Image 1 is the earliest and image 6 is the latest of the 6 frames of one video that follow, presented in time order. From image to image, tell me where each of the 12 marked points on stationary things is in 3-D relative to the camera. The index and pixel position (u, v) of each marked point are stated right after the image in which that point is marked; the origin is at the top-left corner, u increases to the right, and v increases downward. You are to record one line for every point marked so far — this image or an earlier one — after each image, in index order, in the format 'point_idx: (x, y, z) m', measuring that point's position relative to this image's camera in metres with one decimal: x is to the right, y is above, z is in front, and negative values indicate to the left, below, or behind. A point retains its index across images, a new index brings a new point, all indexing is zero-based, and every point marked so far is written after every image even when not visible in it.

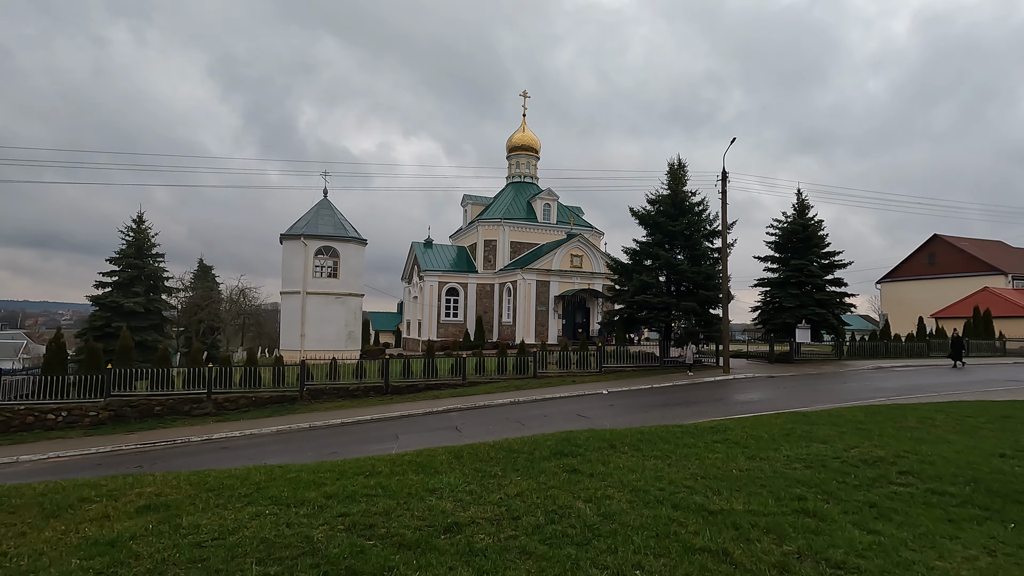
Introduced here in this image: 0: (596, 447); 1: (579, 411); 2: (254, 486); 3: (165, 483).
0: (+0.9, -1.7, +5.9) m
1: (+1.8, -3.2, +13.7) m
2: (-2.3, -1.7, +4.7) m
3: (-3.1, -1.7, +4.8) m
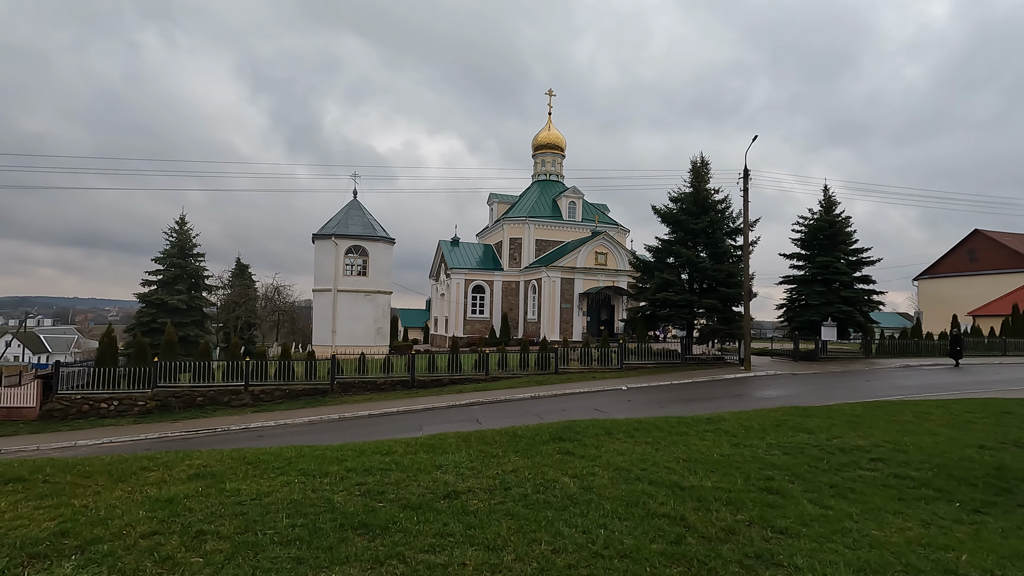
0: (+1.0, -1.7, +6.4) m
1: (+2.3, -3.1, +14.2) m
2: (-2.3, -1.7, +5.4) m
3: (-3.1, -1.7, +5.5) m
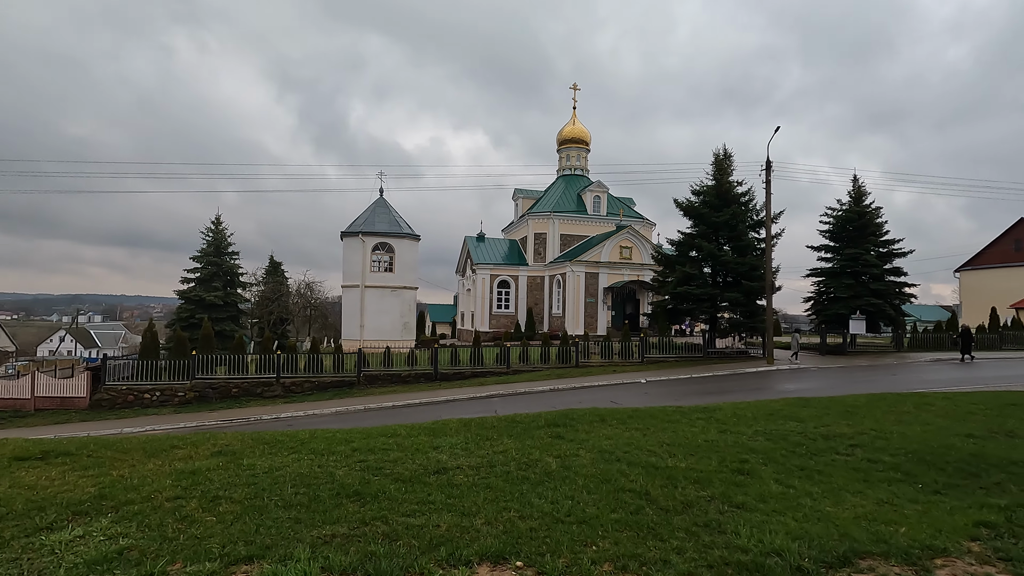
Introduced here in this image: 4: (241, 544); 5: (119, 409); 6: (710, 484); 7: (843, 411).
0: (+1.0, -1.7, +6.7) m
1: (+2.7, -2.9, +14.4) m
2: (-2.4, -1.7, +5.9) m
3: (-3.2, -1.7, +6.1) m
4: (-1.6, -1.5, +3.2) m
5: (-11.6, -3.6, +15.9) m
6: (+1.6, -1.6, +4.4) m
7: (+4.6, -1.7, +7.5) m
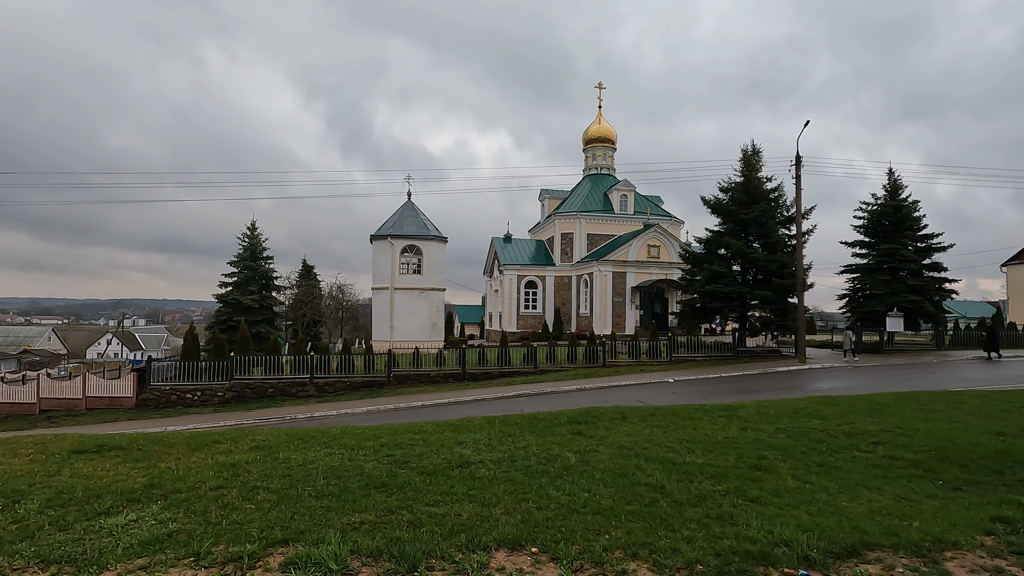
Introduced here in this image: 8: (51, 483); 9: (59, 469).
0: (+1.3, -1.7, +6.8) m
1: (+3.4, -2.9, +14.4) m
2: (-2.1, -1.7, +6.2) m
3: (-2.9, -1.7, +6.4) m
4: (-1.5, -1.6, +3.5) m
5: (-10.8, -3.7, +16.6) m
6: (+1.8, -1.6, +4.5) m
7: (+4.9, -1.7, +7.4) m
8: (-3.9, -1.7, +4.6) m
9: (-4.2, -1.7, +5.0) m
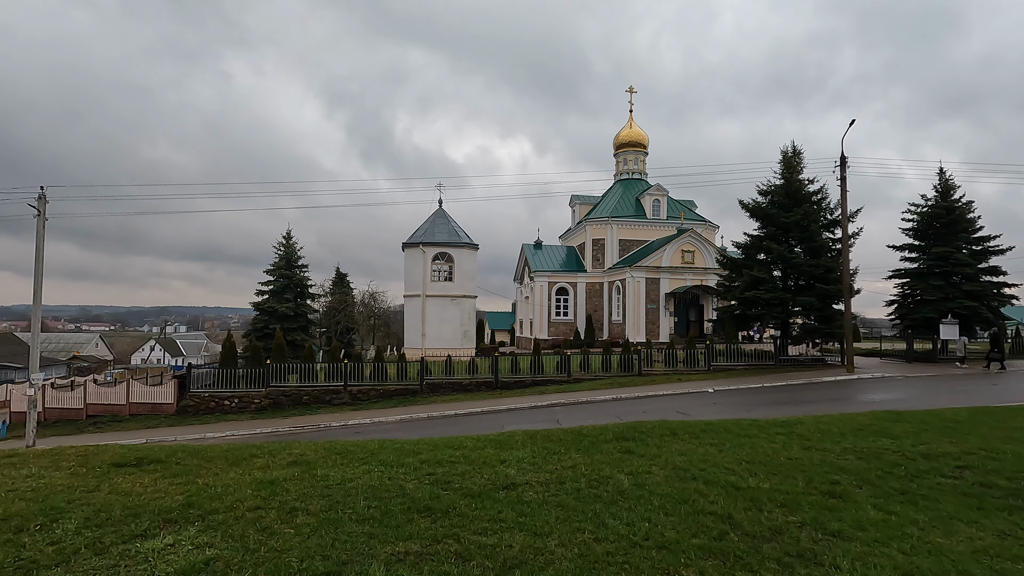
0: (+1.8, -1.8, +6.5) m
1: (+4.3, -3.1, +13.9) m
2: (-1.6, -1.8, +6.0) m
3: (-2.4, -1.9, +6.3) m
4: (-1.2, -1.7, +3.3) m
5: (-9.7, -4.0, +16.9) m
6: (+2.2, -1.7, +4.1) m
7: (+5.5, -1.8, +6.8) m
8: (-3.5, -1.8, +4.5) m
9: (-3.8, -1.8, +4.9) m
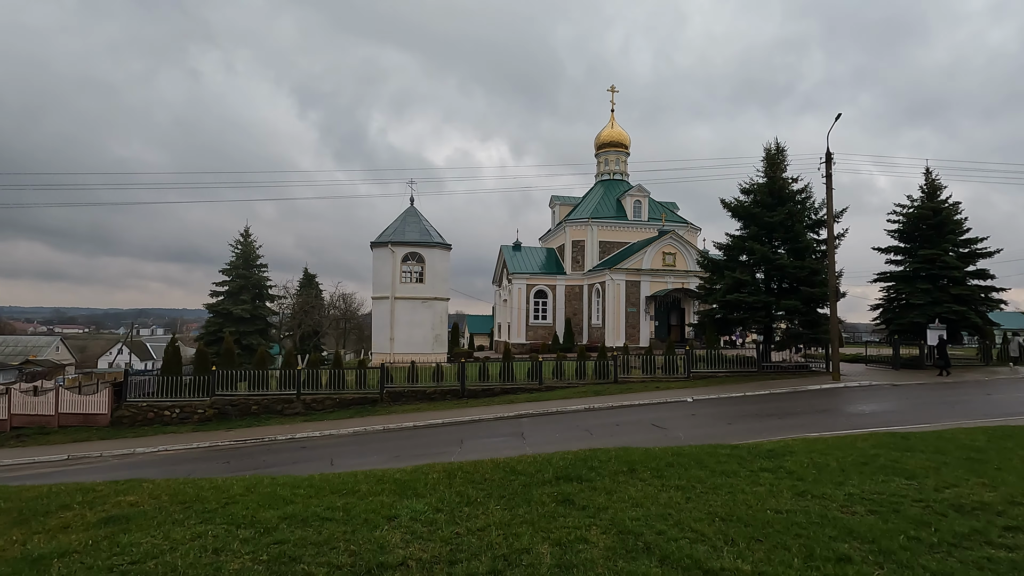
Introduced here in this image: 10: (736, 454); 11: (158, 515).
0: (+0.9, -1.7, +5.0) m
1: (+3.3, -3.1, +12.6) m
2: (-2.4, -1.8, +4.5) m
3: (-3.2, -1.8, +4.7) m
4: (-1.9, -1.6, +1.8) m
5: (-10.8, -4.0, +15.1) m
6: (+1.4, -1.6, +2.7) m
7: (+4.6, -1.7, +5.5) m
8: (-4.3, -1.7, +2.9) m
9: (-4.6, -1.7, +3.3) m
10: (+2.3, -1.8, +5.7) m
11: (-2.8, -1.8, +4.2) m
